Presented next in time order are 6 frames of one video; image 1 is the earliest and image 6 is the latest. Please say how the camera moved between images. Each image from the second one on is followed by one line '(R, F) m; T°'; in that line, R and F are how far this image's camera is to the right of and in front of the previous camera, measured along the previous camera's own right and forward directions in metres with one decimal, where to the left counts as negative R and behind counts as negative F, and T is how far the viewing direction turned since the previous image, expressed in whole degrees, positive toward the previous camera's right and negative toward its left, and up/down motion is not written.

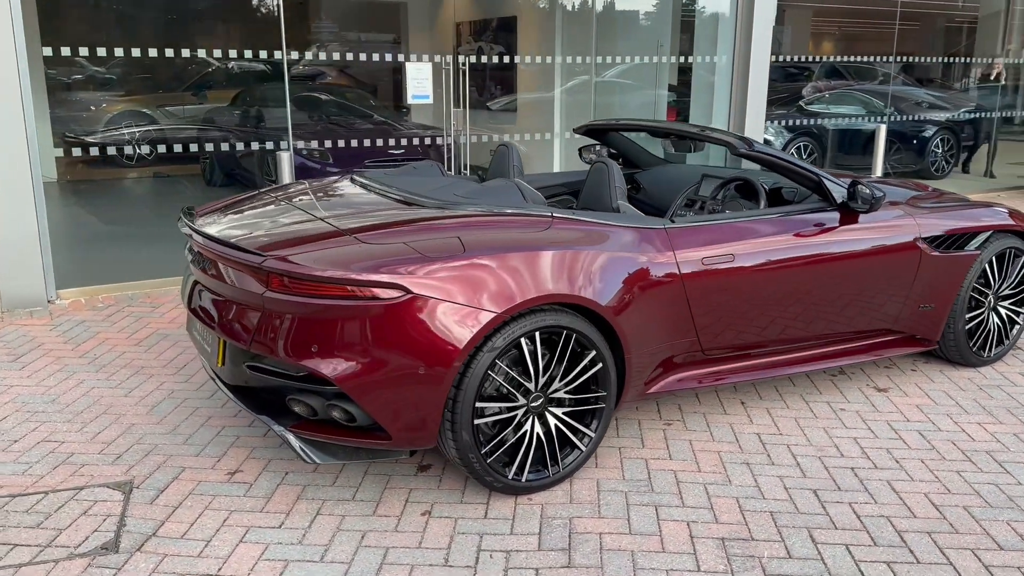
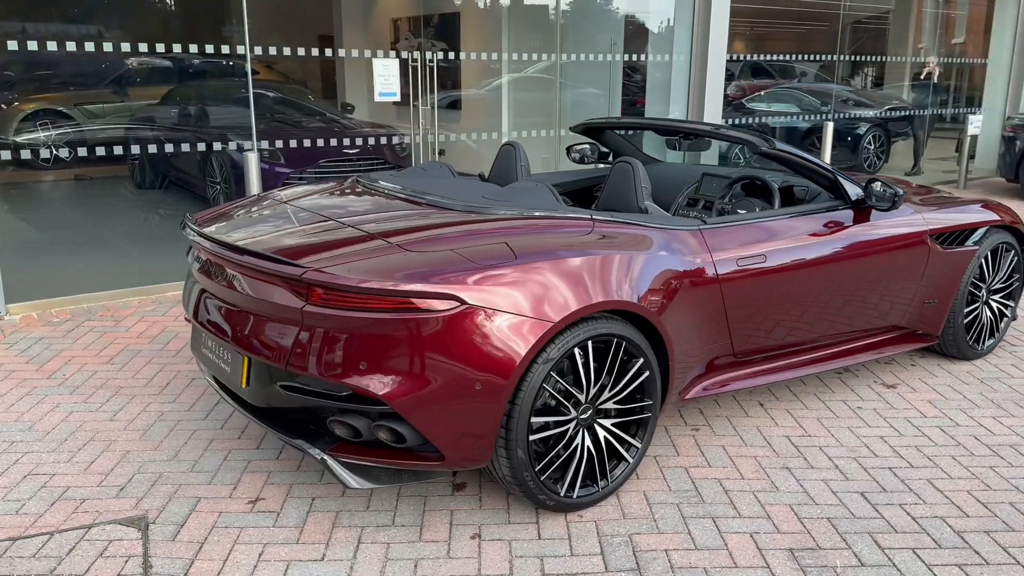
(-0.5, +0.2) m; +6°
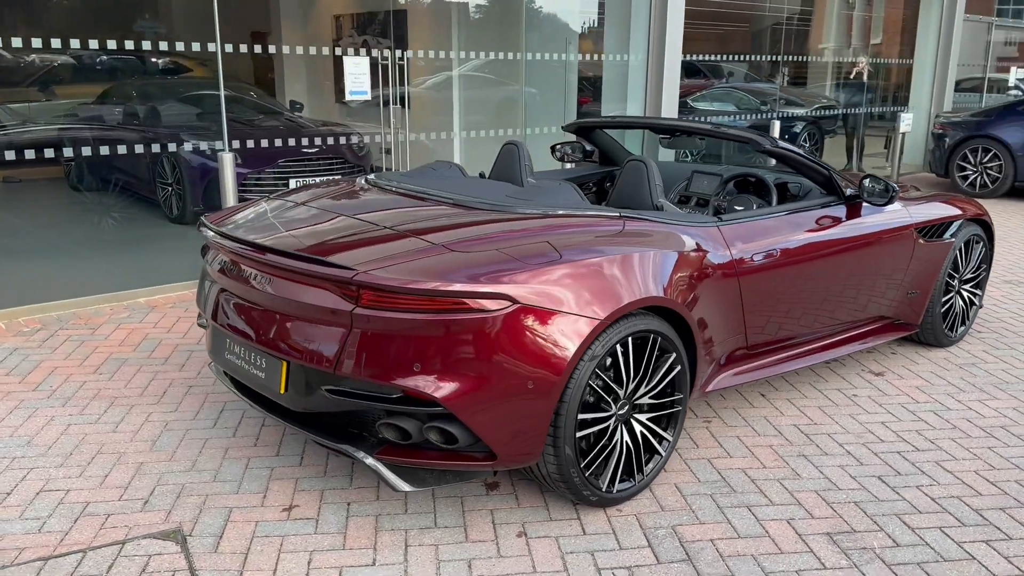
(-0.4, 0.0) m; +5°
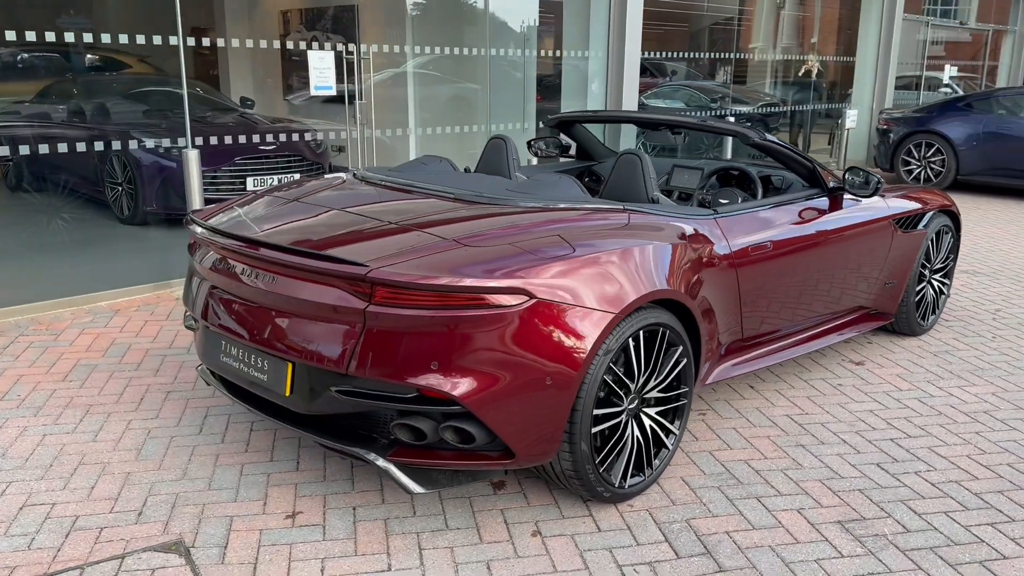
(-0.2, +0.1) m; +4°
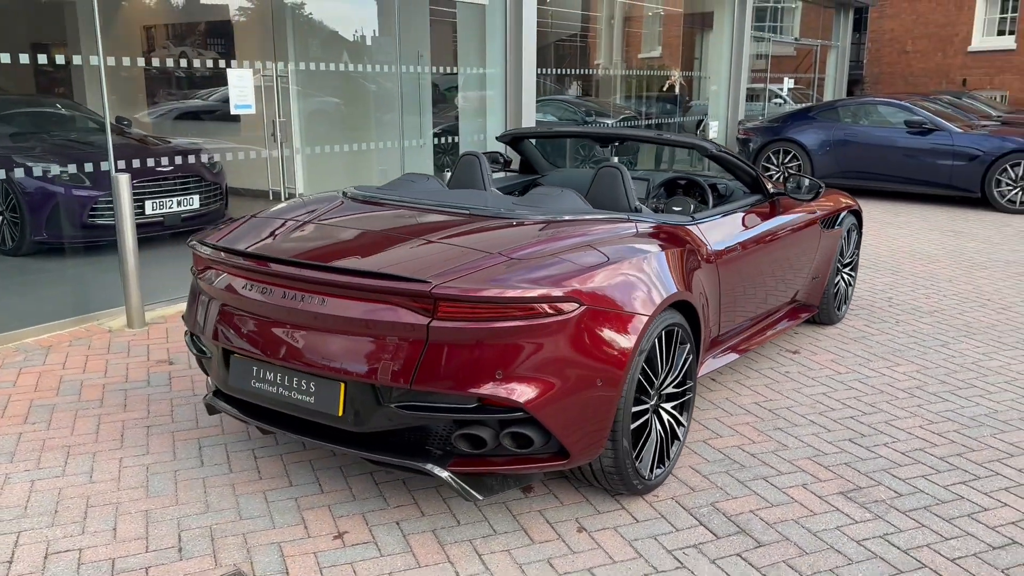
(-0.7, -0.1) m; +10°
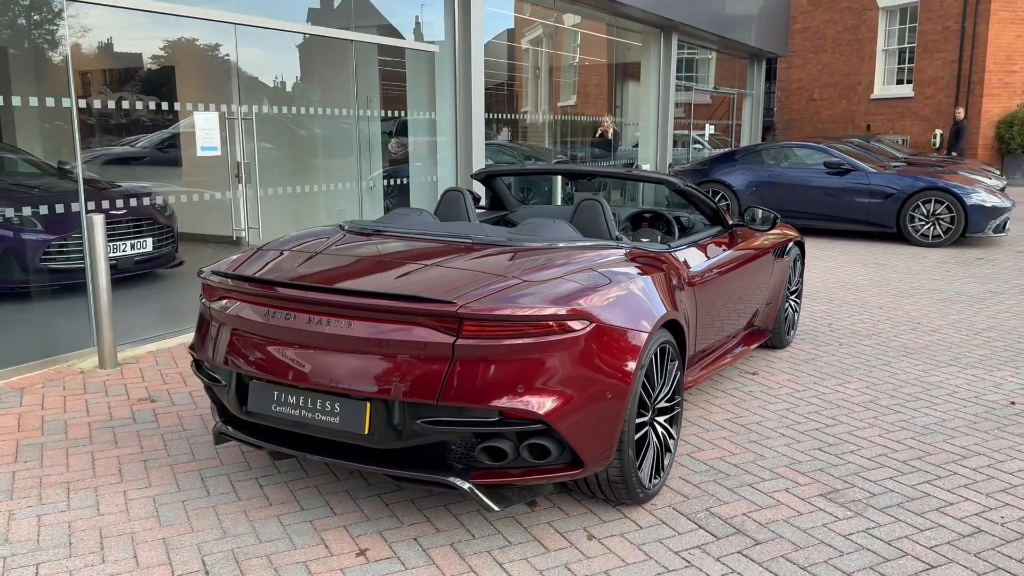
(-0.3, -0.2) m; +5°
